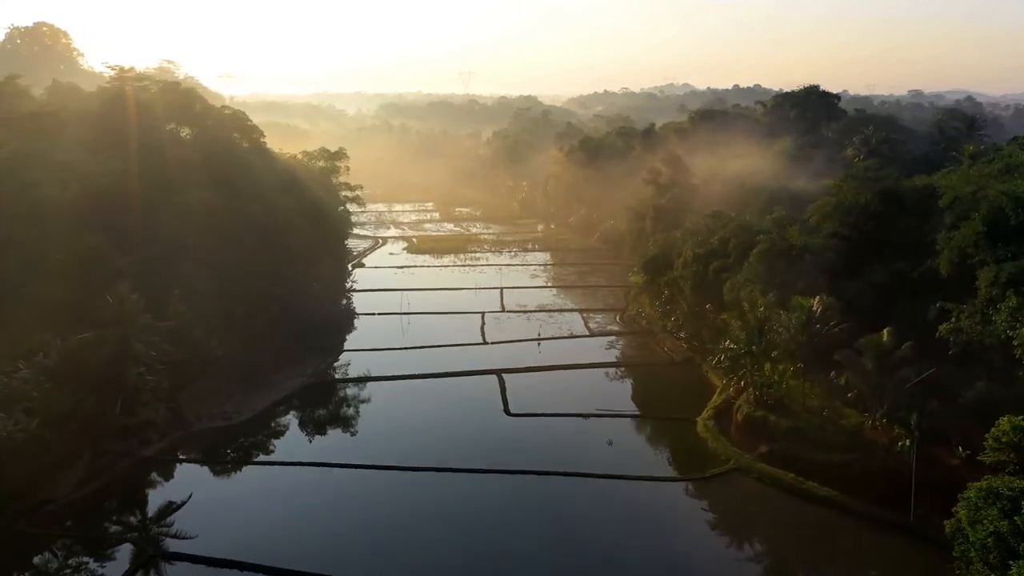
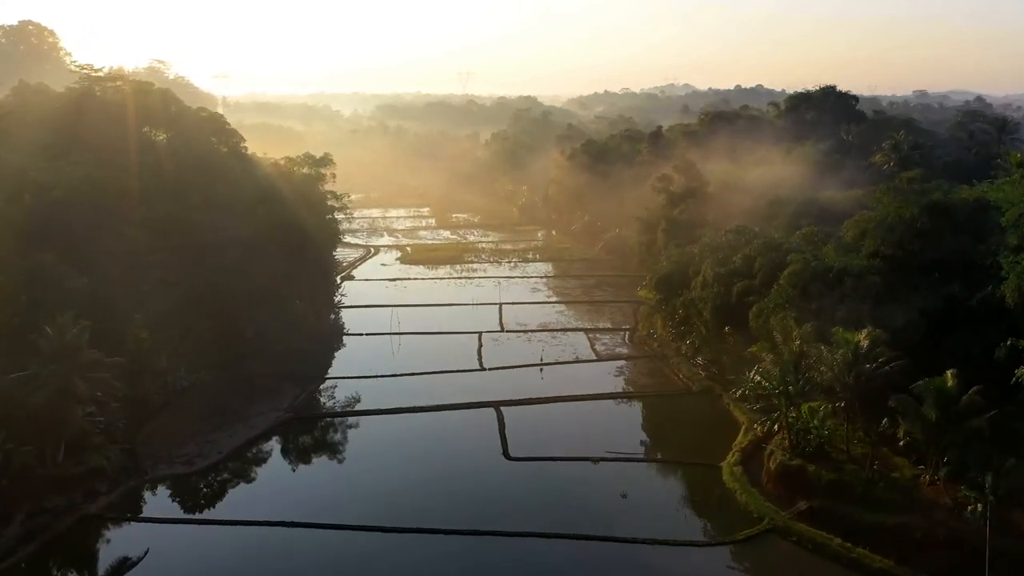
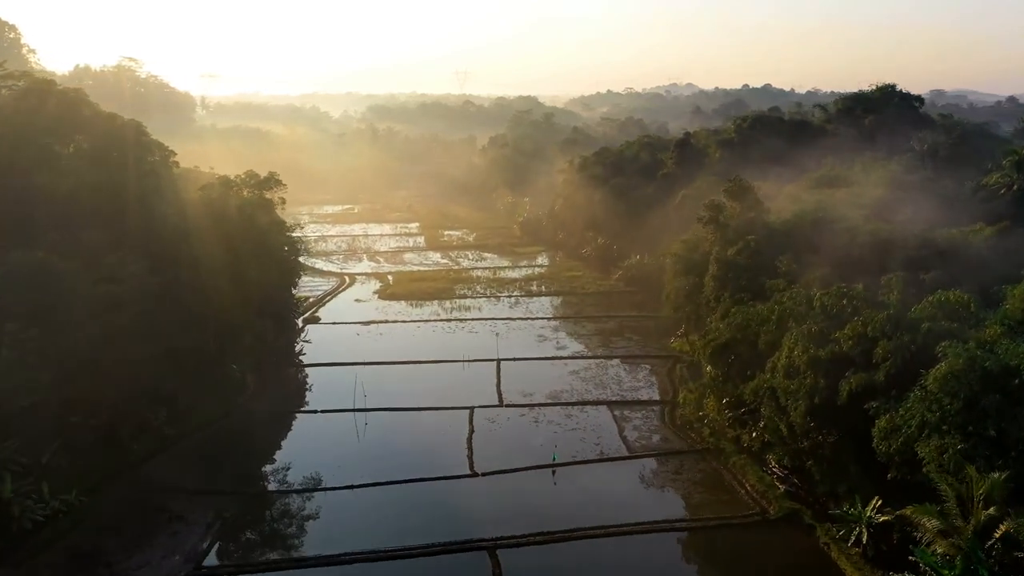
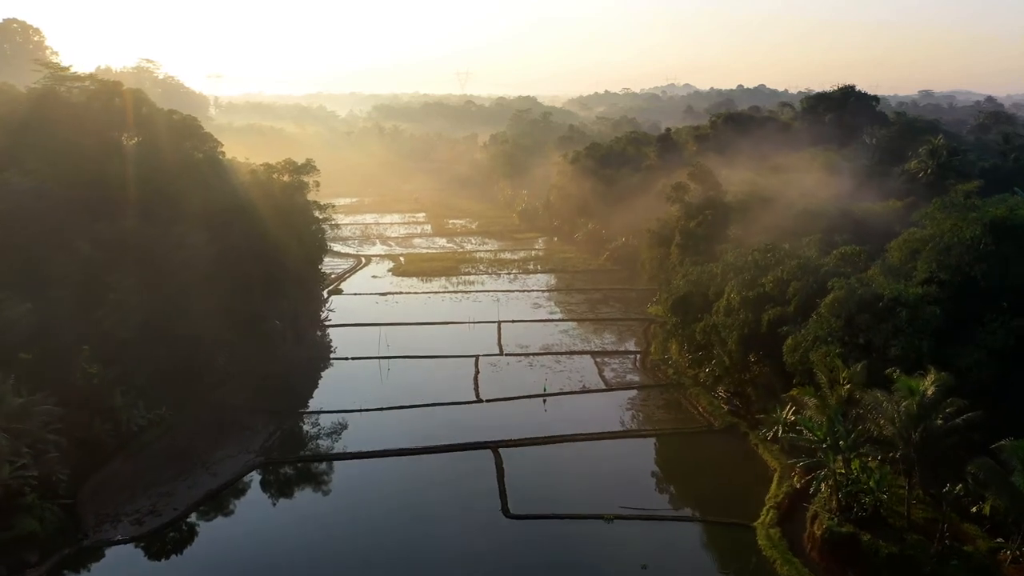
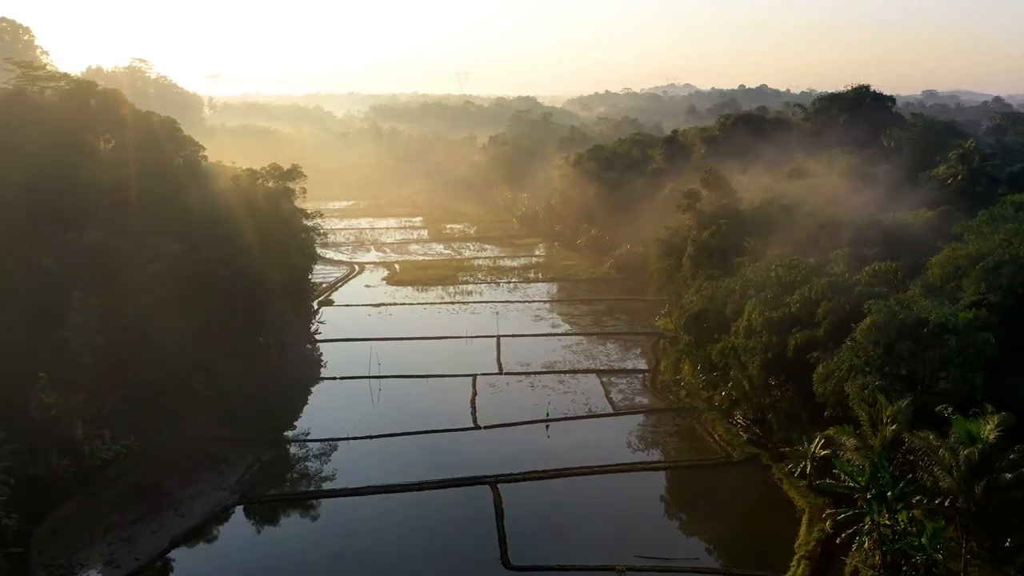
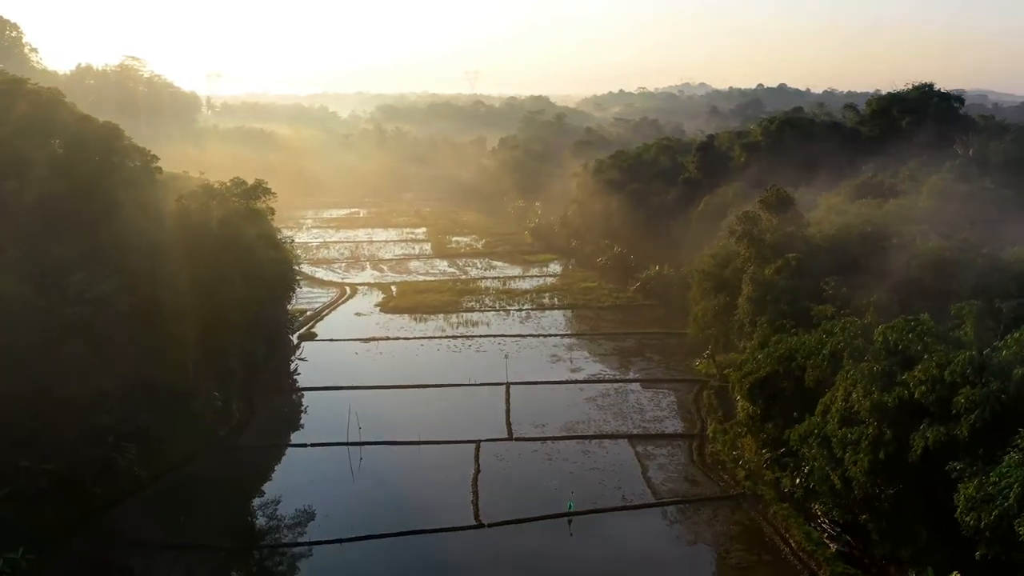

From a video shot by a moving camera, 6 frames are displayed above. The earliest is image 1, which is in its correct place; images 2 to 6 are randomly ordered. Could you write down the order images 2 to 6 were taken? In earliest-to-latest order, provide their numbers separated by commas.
2, 4, 5, 3, 6
